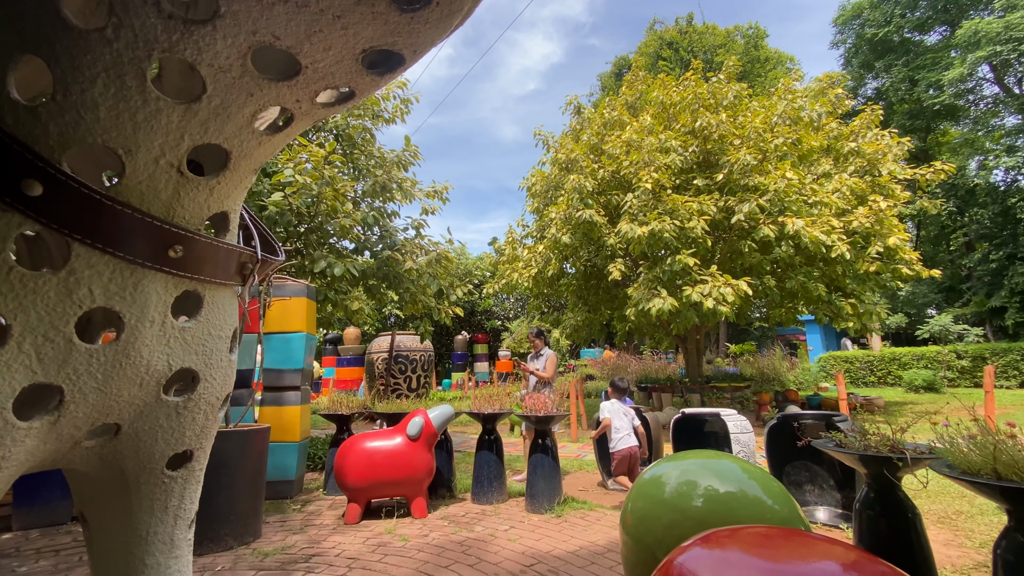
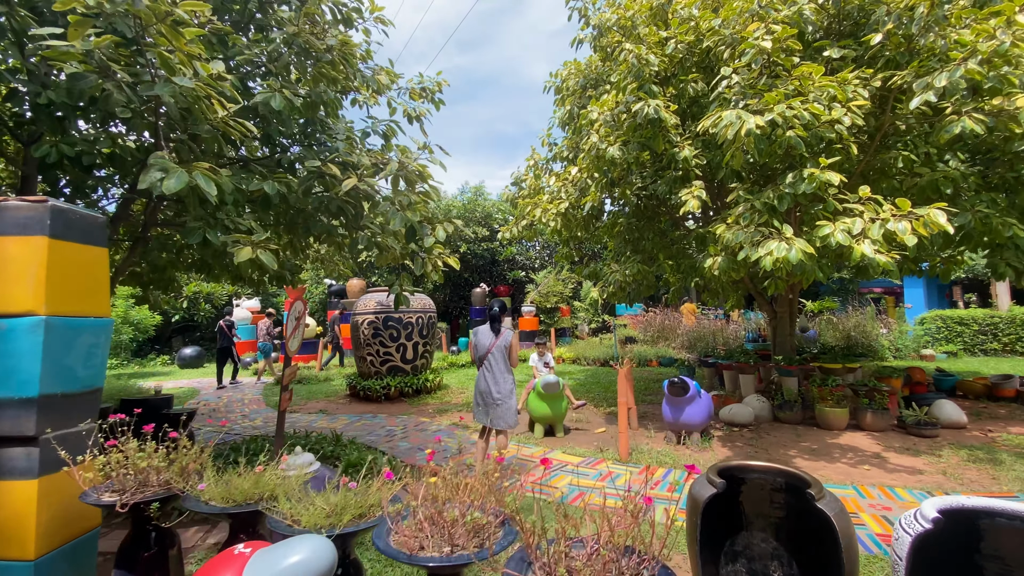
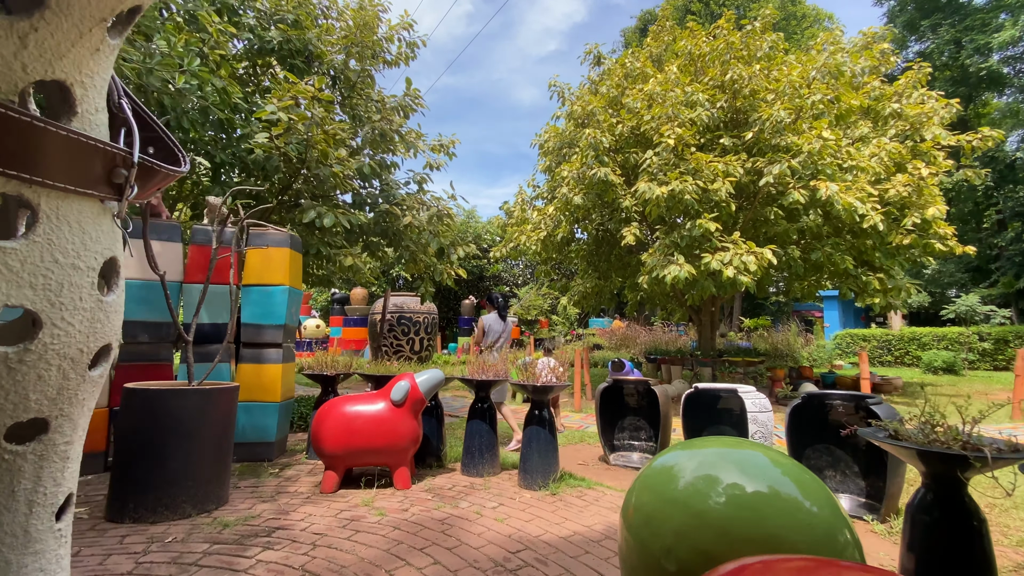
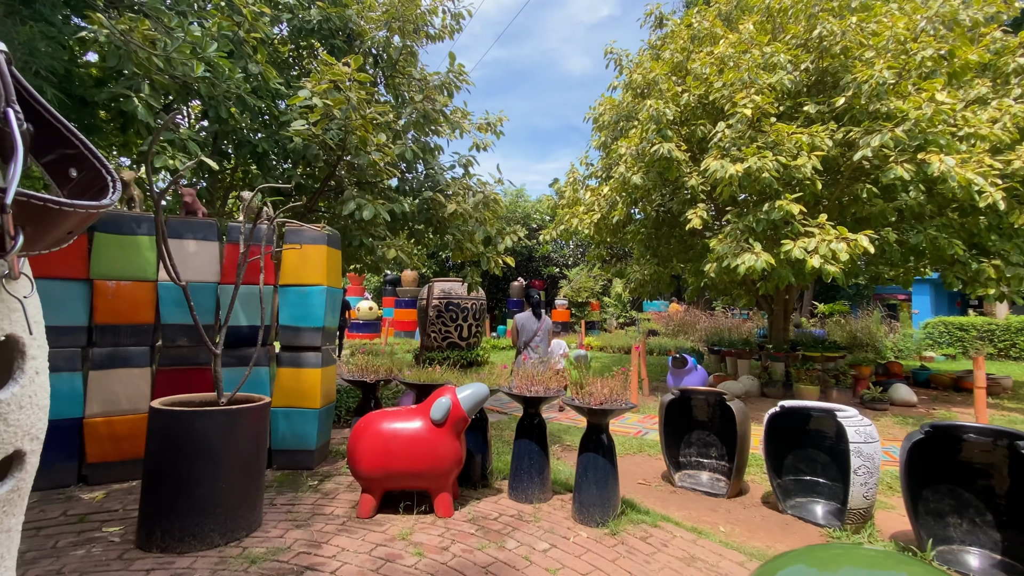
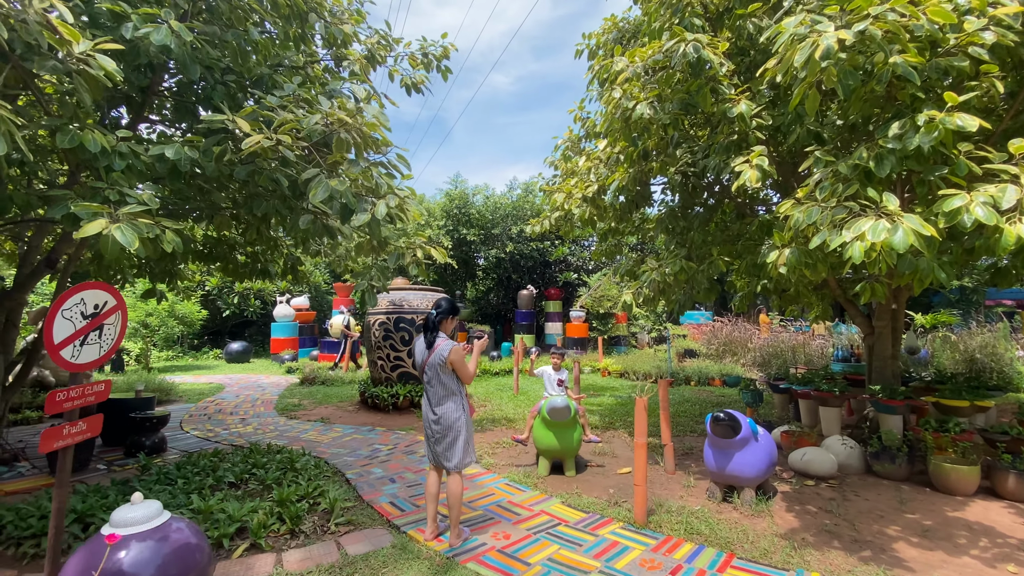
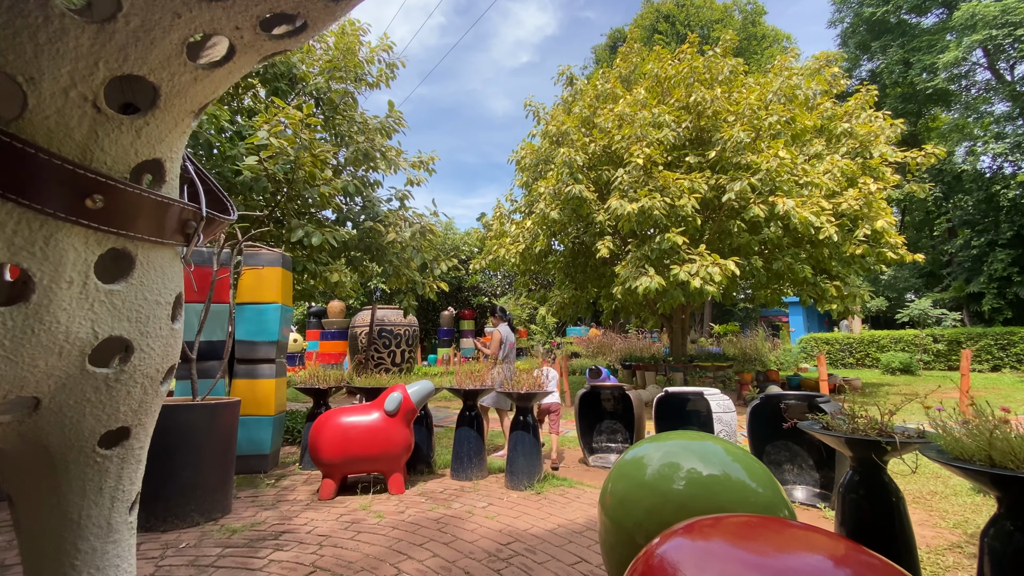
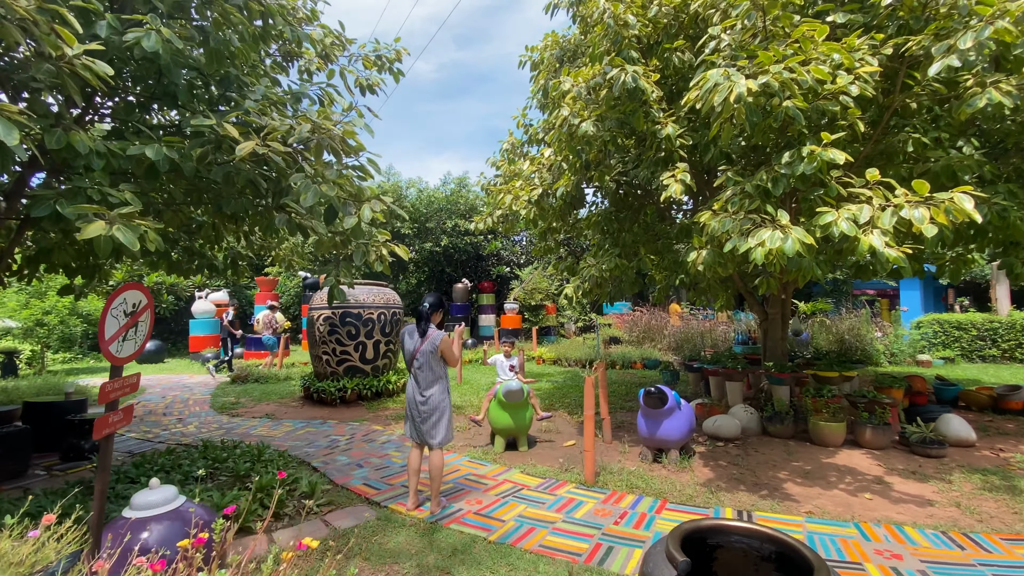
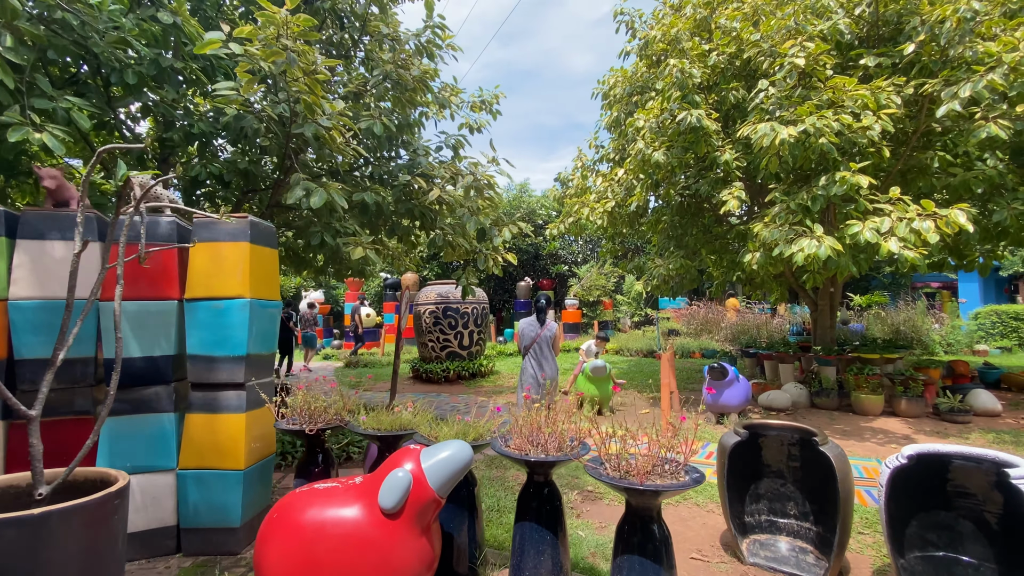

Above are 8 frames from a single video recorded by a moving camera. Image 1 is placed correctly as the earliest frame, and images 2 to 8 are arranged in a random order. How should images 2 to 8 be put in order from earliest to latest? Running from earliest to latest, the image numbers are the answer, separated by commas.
6, 3, 4, 8, 2, 7, 5
